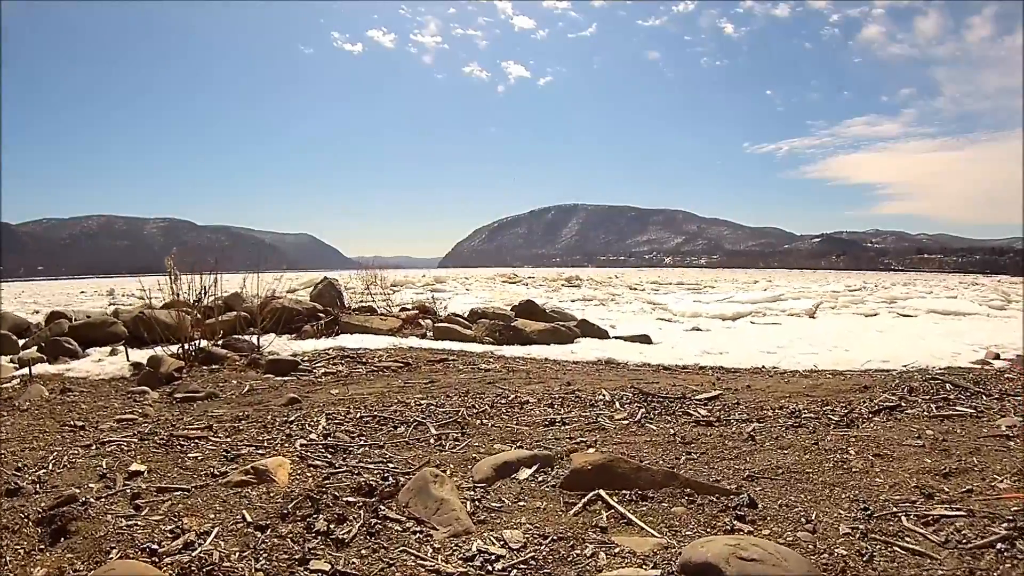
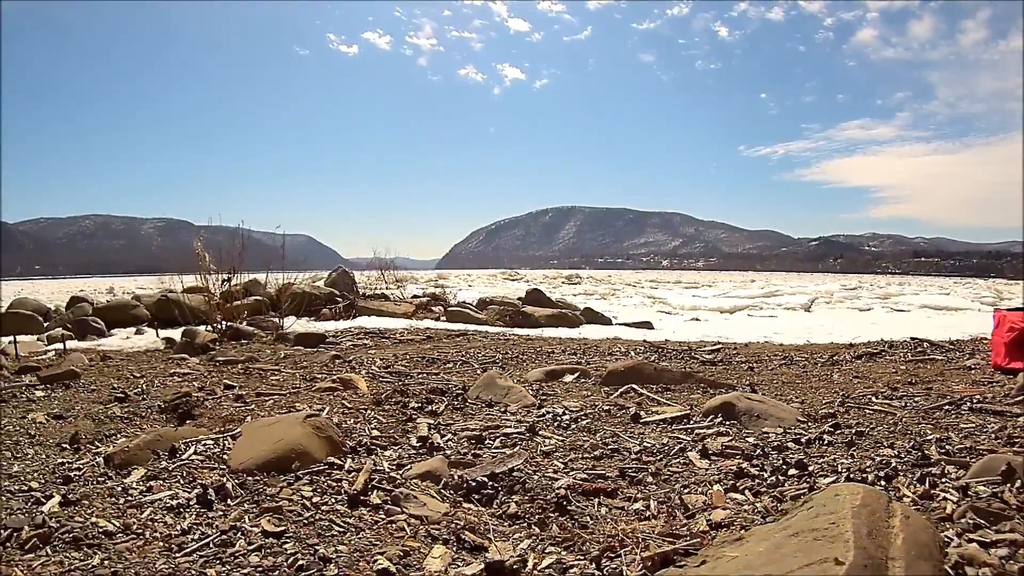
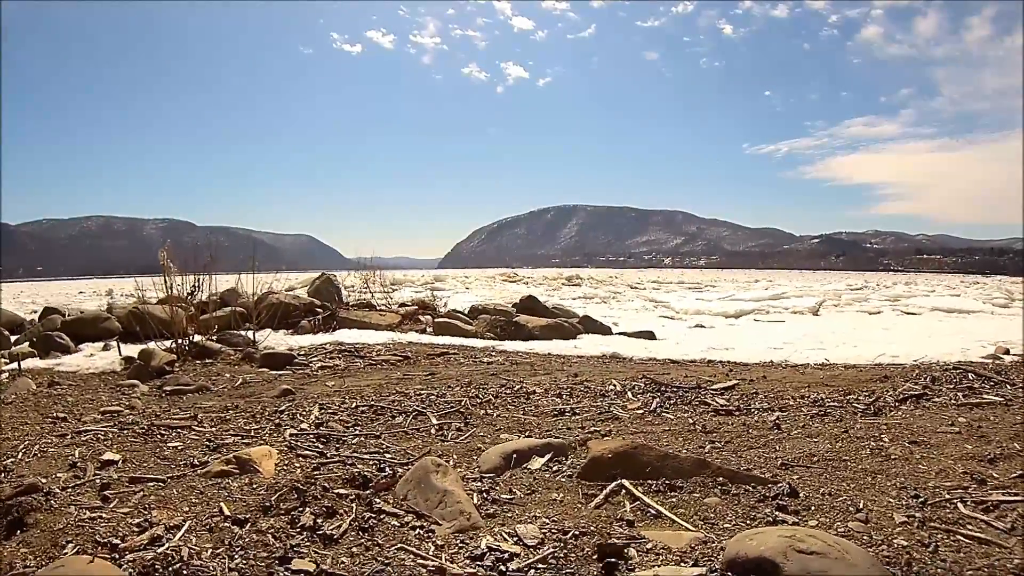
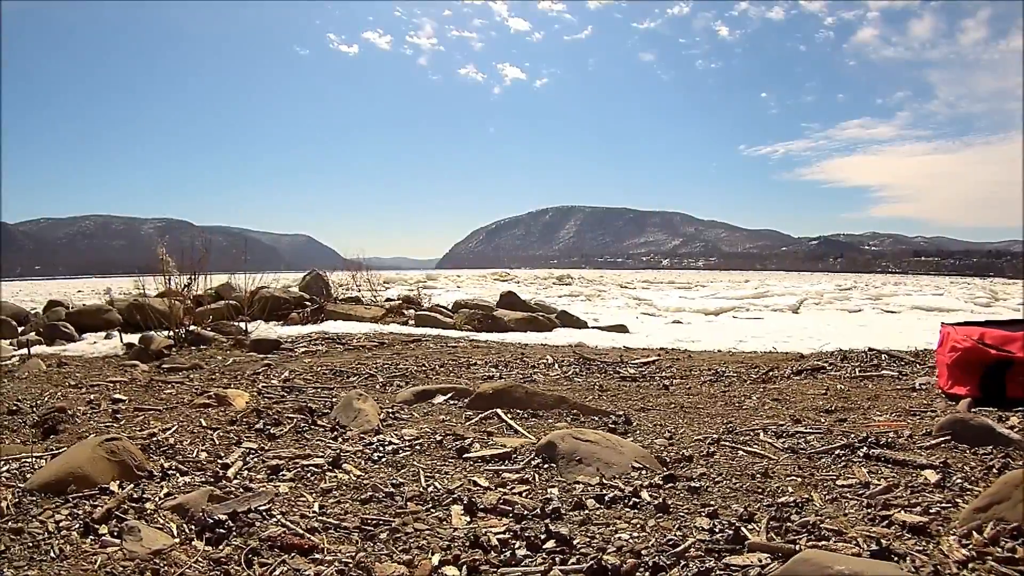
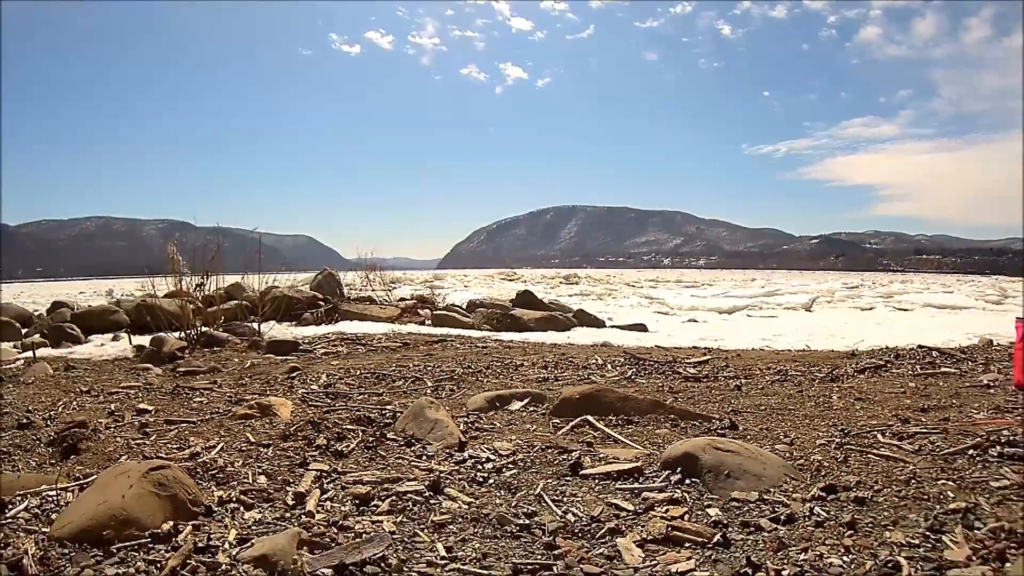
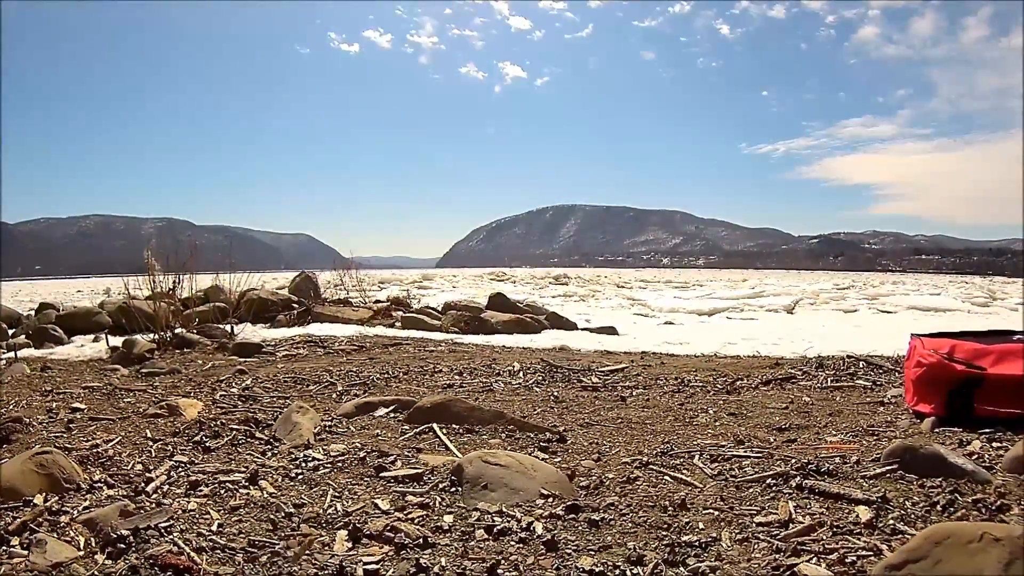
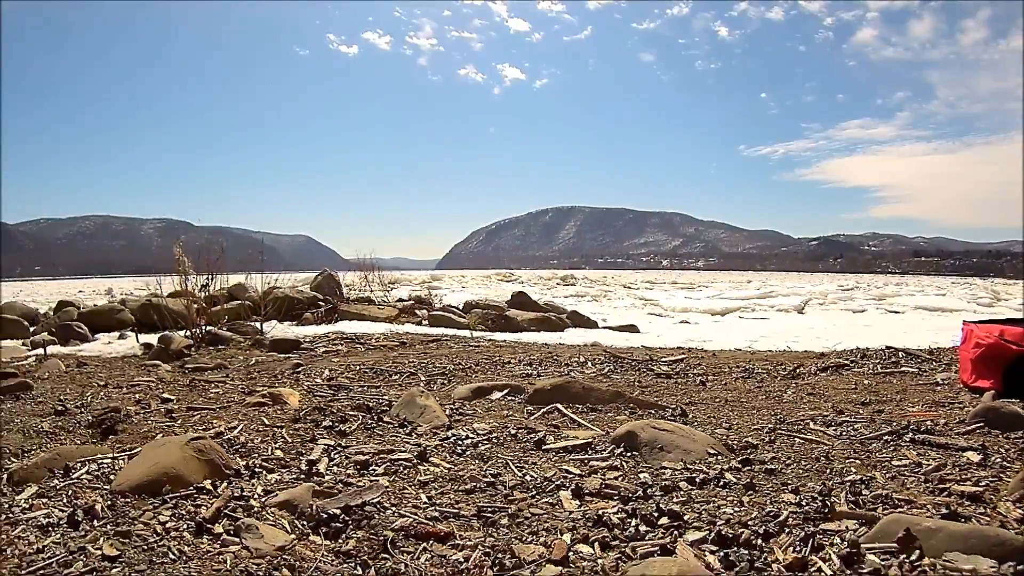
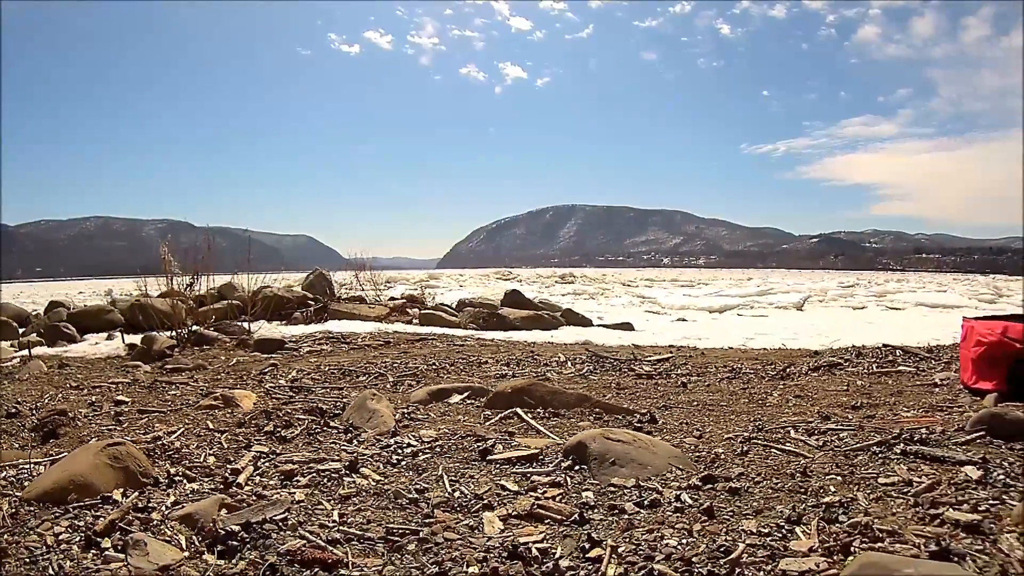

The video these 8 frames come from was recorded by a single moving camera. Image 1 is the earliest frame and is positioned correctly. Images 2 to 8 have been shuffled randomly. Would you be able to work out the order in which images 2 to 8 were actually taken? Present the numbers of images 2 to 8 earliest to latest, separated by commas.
3, 5, 8, 6, 4, 7, 2
